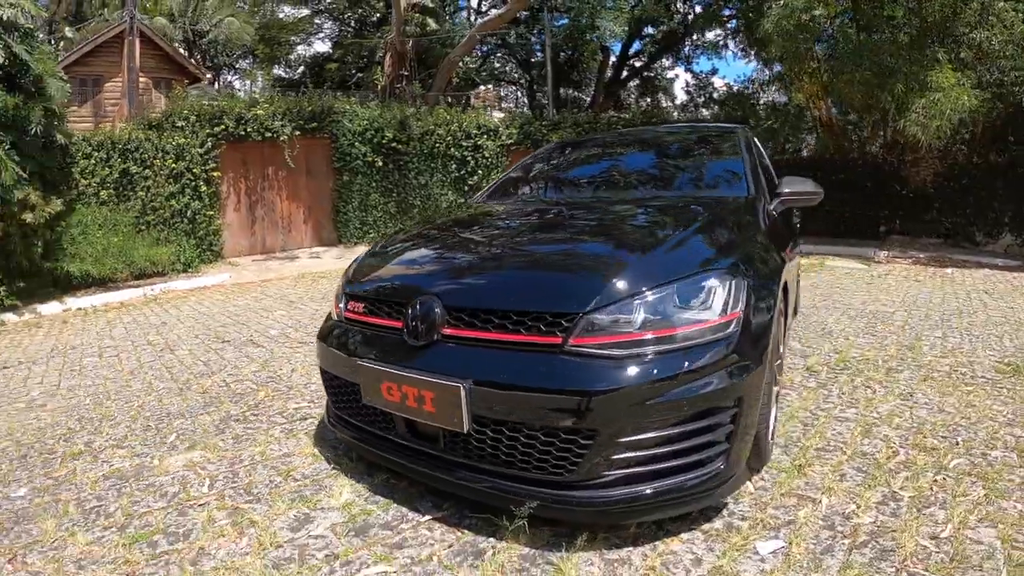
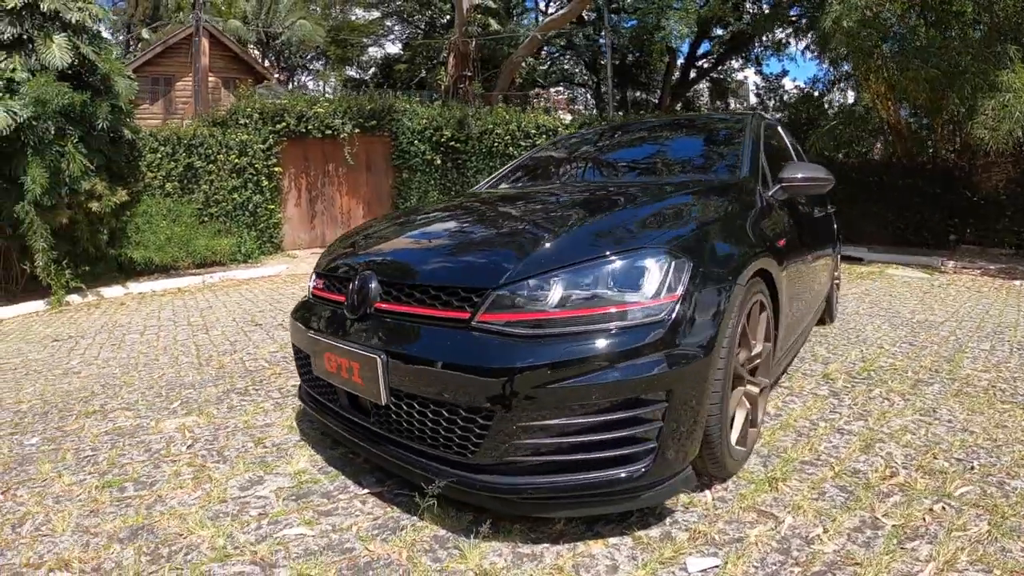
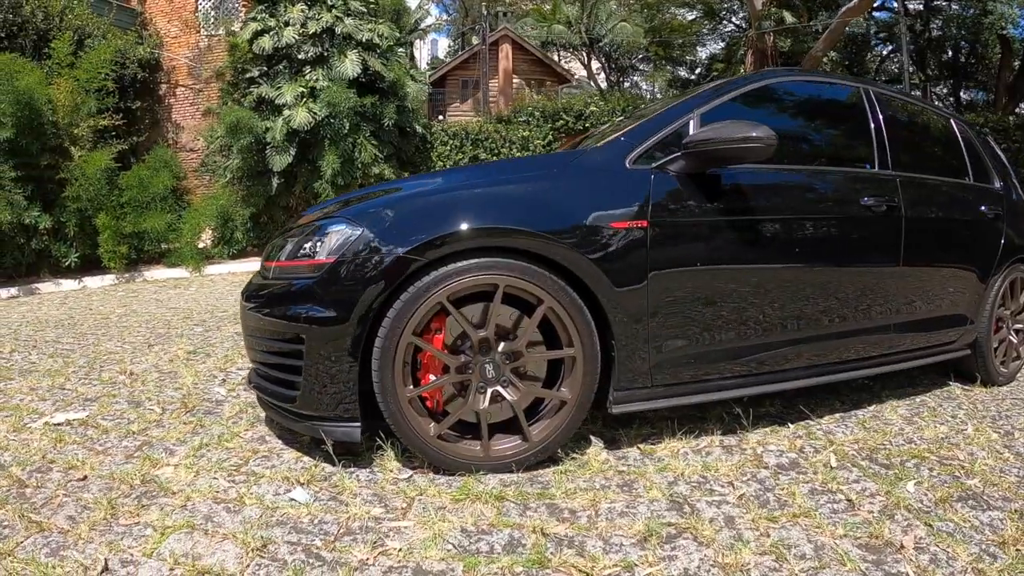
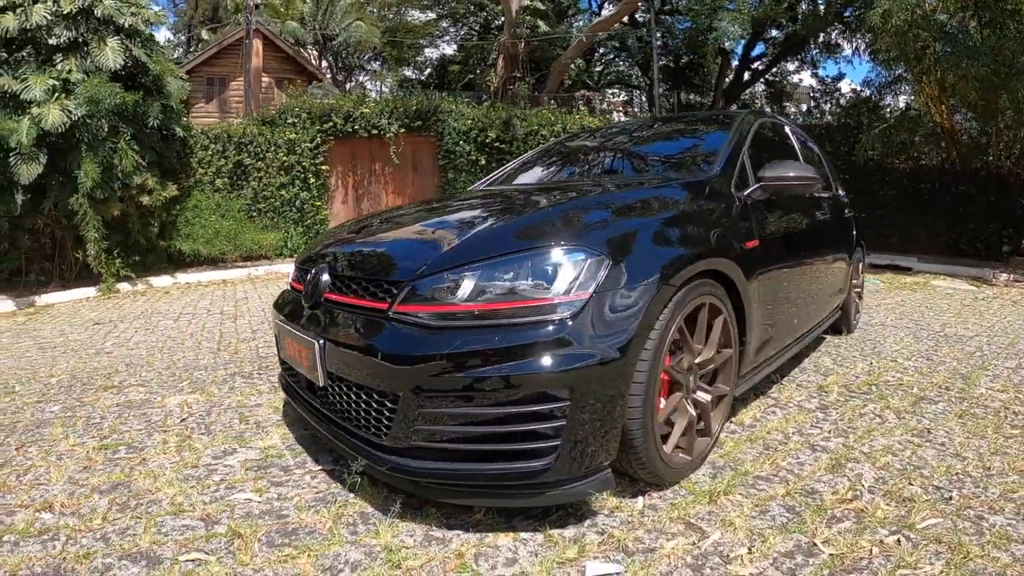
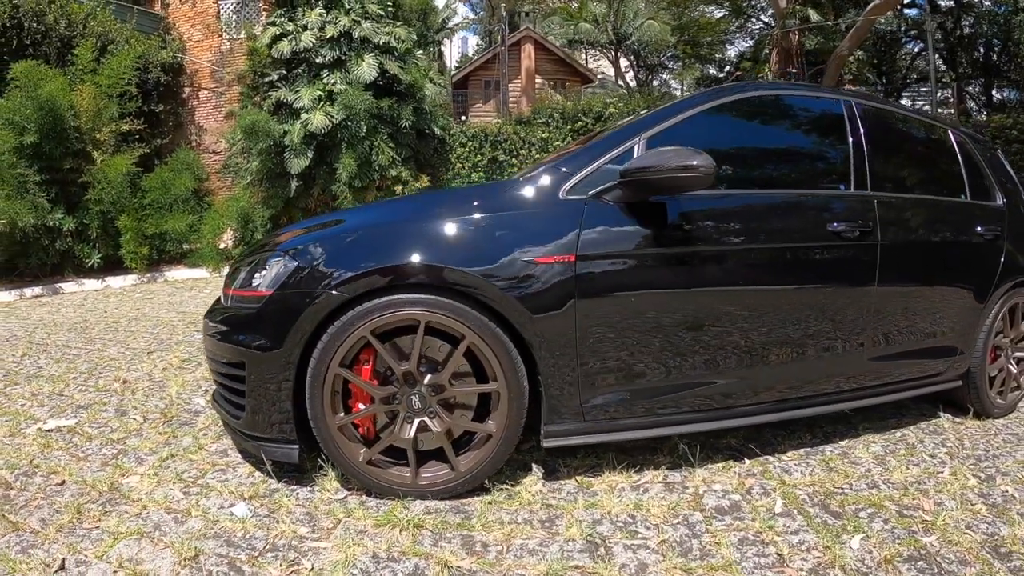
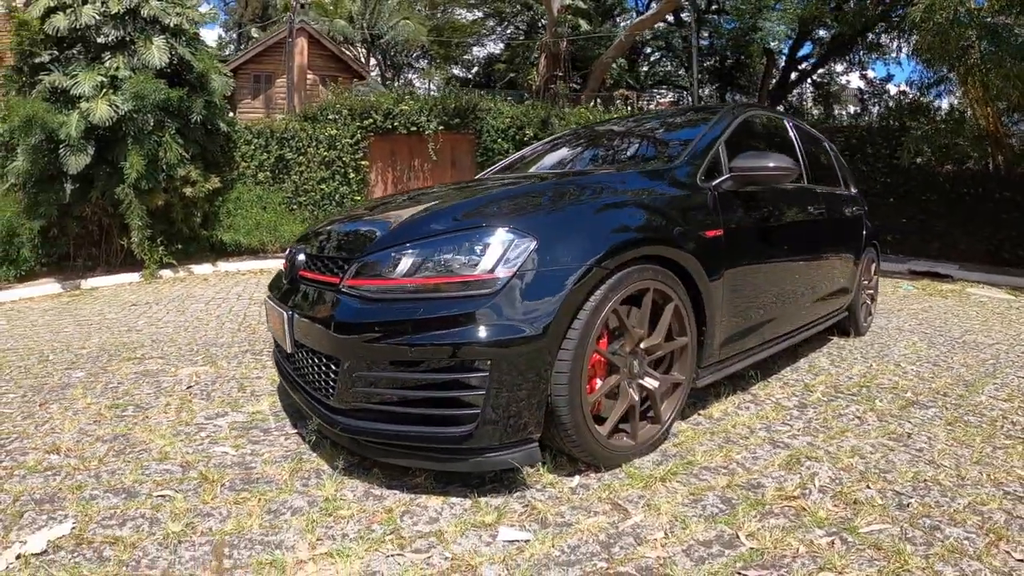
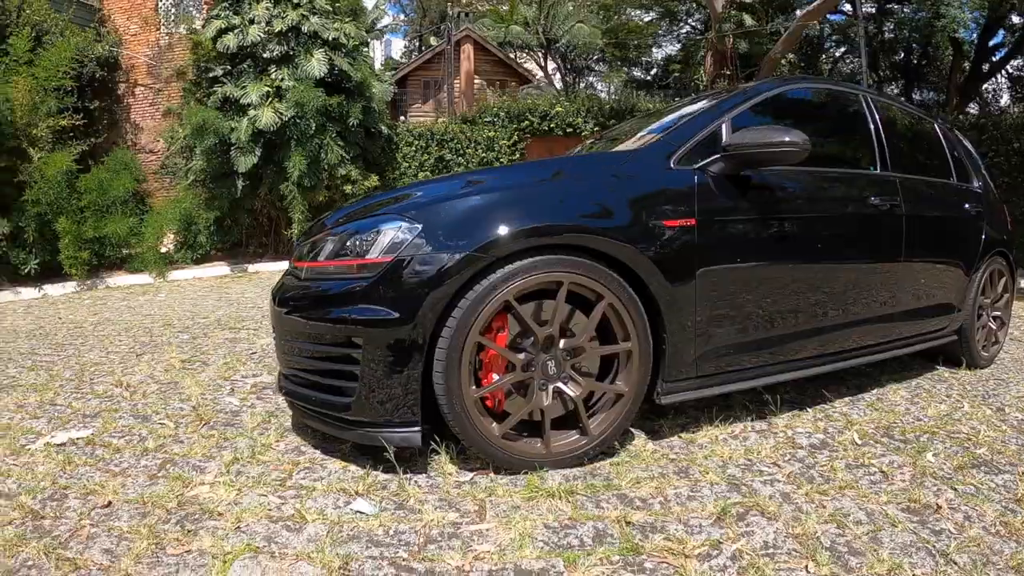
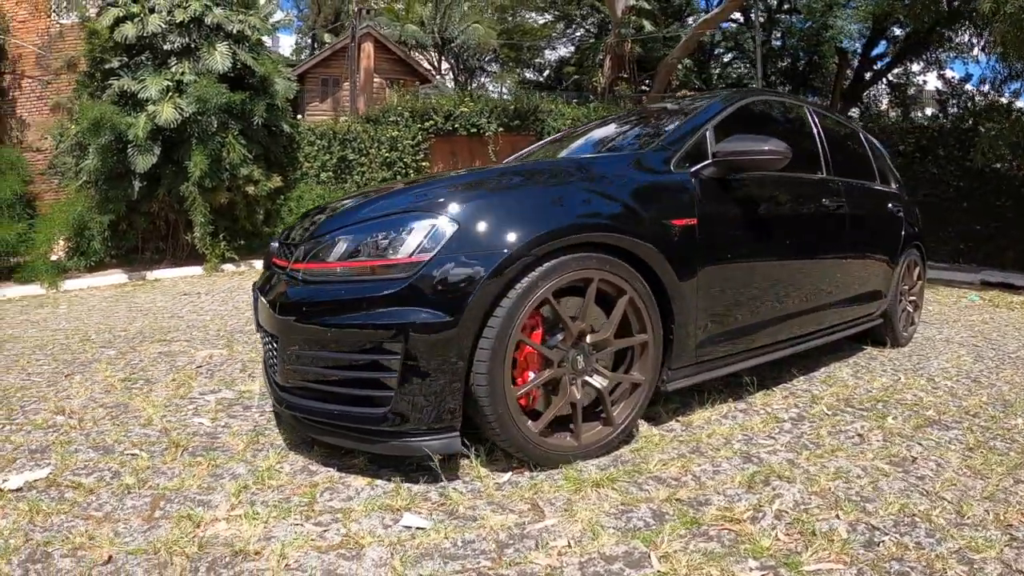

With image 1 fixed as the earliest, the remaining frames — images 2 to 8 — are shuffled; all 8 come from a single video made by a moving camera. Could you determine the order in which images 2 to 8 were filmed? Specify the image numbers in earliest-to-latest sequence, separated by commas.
2, 4, 6, 8, 7, 3, 5
